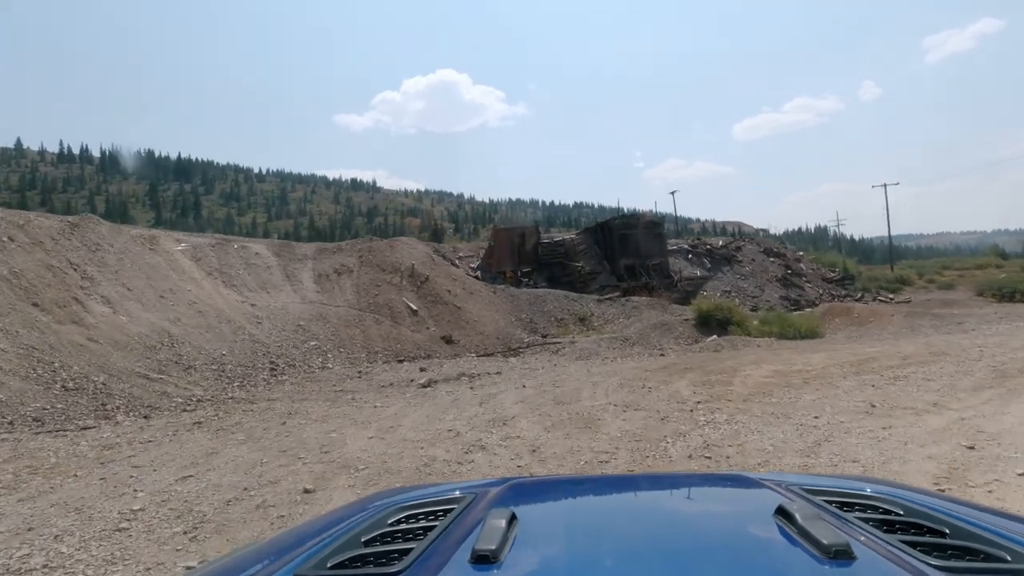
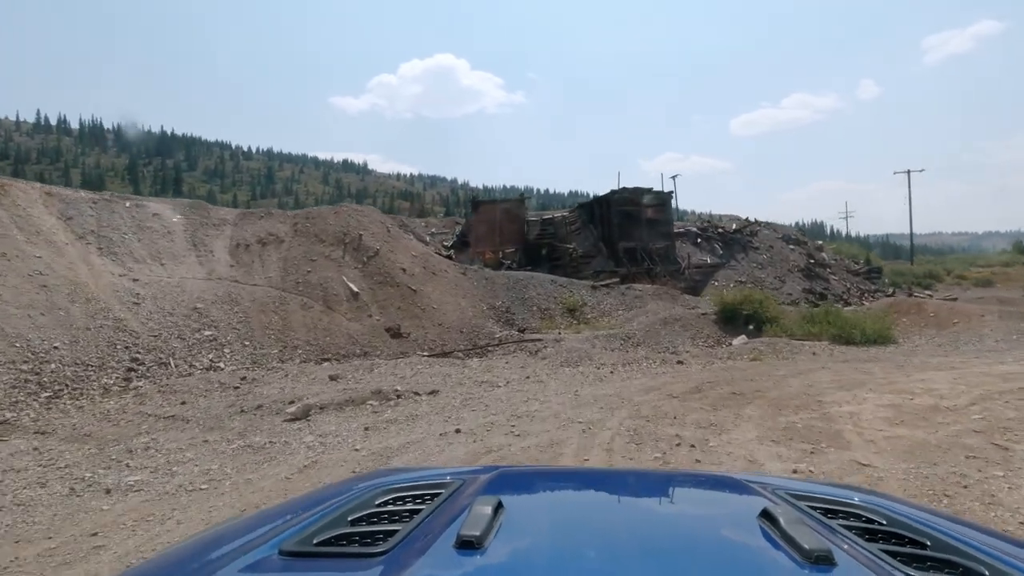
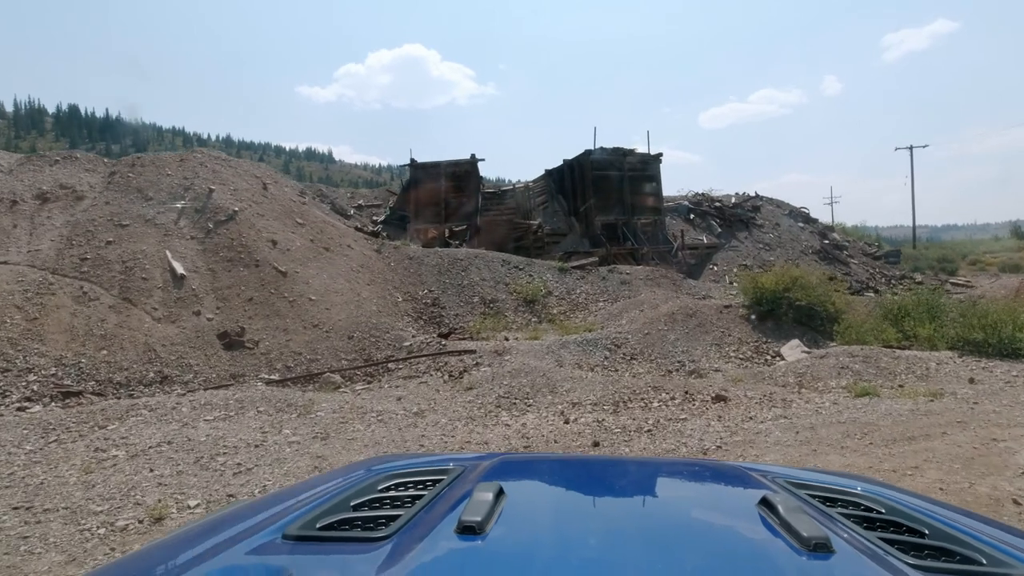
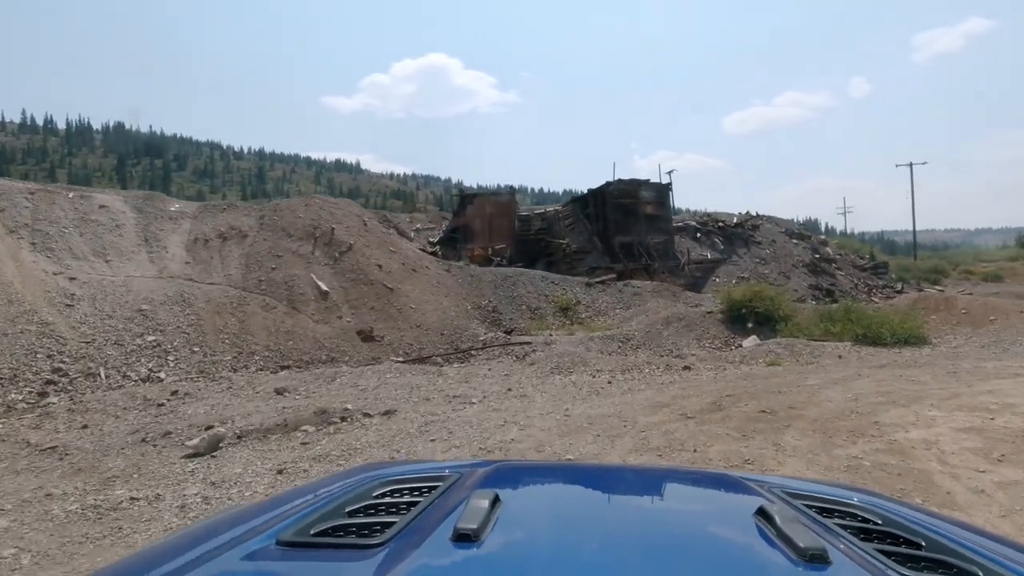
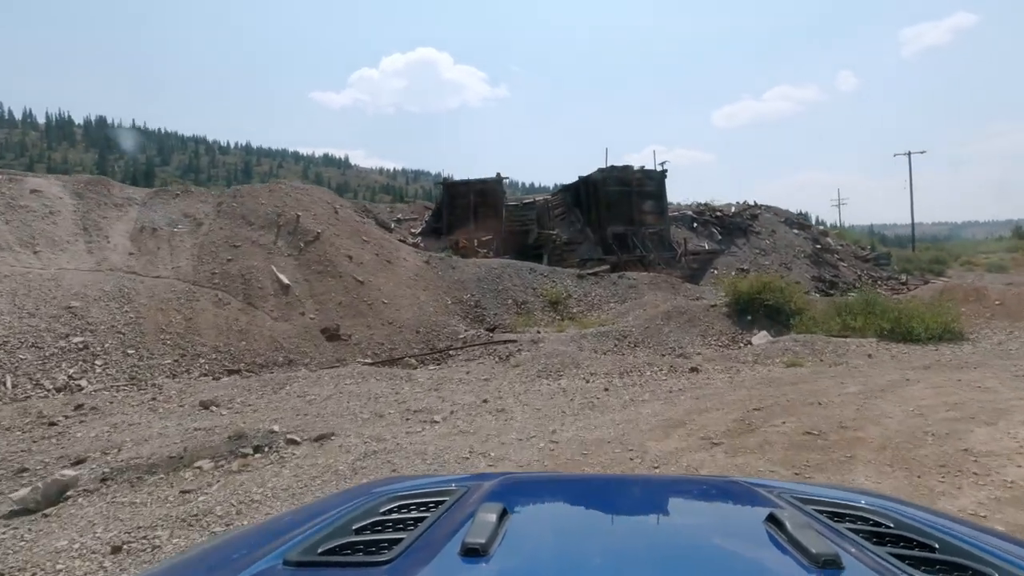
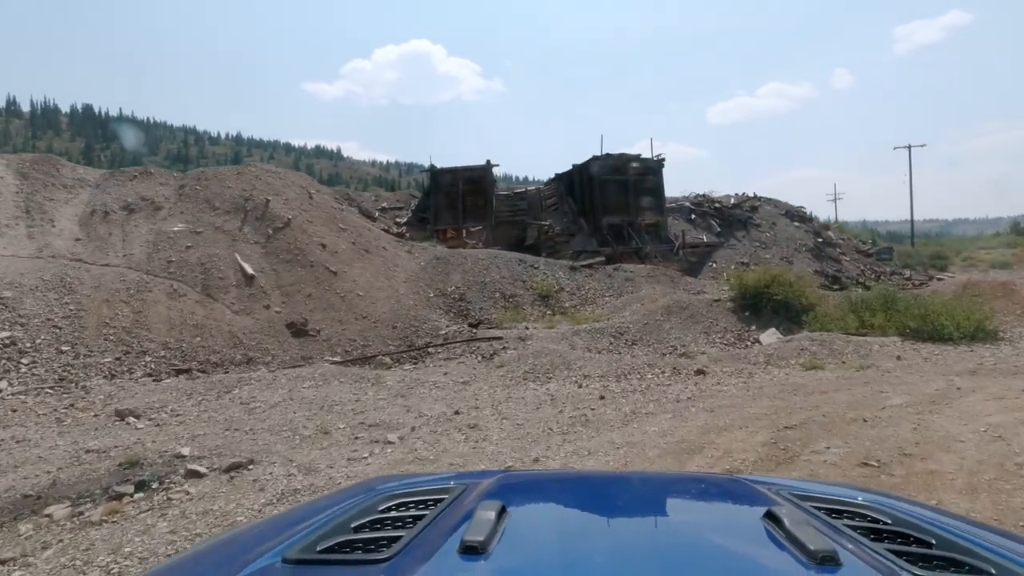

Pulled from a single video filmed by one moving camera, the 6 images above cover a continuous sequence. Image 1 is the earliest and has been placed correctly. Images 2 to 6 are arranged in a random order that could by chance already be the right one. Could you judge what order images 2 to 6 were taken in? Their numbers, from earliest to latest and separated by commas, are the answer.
2, 4, 5, 6, 3
